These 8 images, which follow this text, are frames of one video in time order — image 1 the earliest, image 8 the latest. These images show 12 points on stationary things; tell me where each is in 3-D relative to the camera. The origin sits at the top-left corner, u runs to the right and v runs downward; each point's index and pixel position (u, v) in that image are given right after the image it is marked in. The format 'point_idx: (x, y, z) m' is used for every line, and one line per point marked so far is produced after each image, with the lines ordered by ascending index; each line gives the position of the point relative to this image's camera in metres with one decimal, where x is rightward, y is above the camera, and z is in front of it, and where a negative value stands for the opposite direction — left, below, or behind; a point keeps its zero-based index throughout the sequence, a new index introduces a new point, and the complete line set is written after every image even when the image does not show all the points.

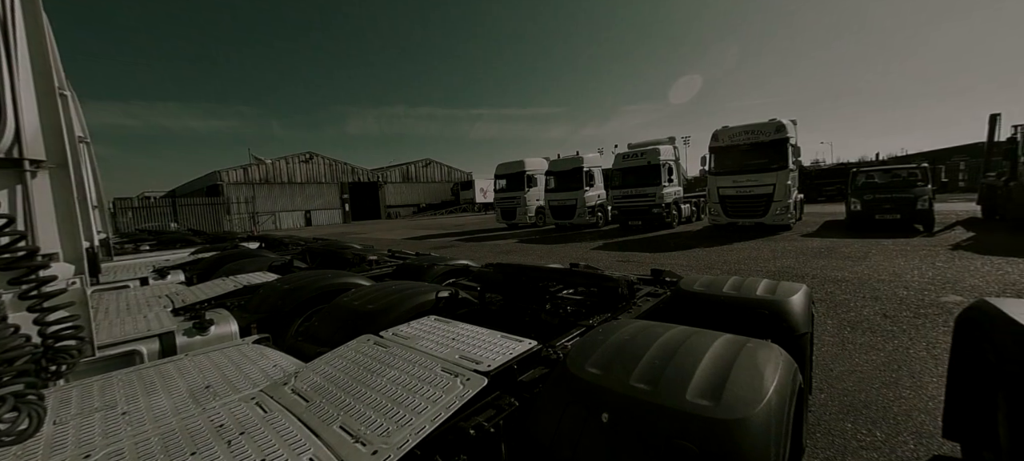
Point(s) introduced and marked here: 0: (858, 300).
0: (+4.6, -0.9, +5.0) m
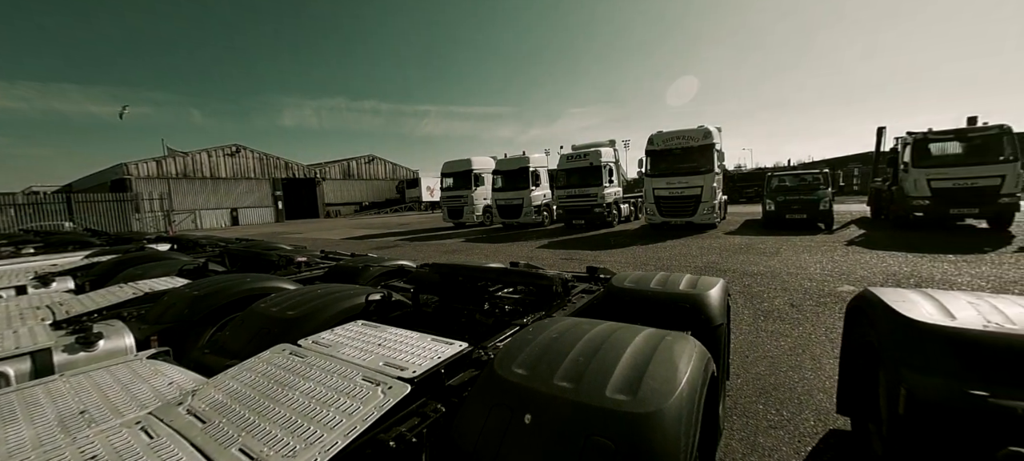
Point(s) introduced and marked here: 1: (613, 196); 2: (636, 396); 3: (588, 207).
0: (+3.8, -0.9, +5.5) m
1: (+4.3, +1.5, +16.3) m
2: (+0.4, -0.5, +1.2) m
3: (+3.1, +1.0, +15.5) m
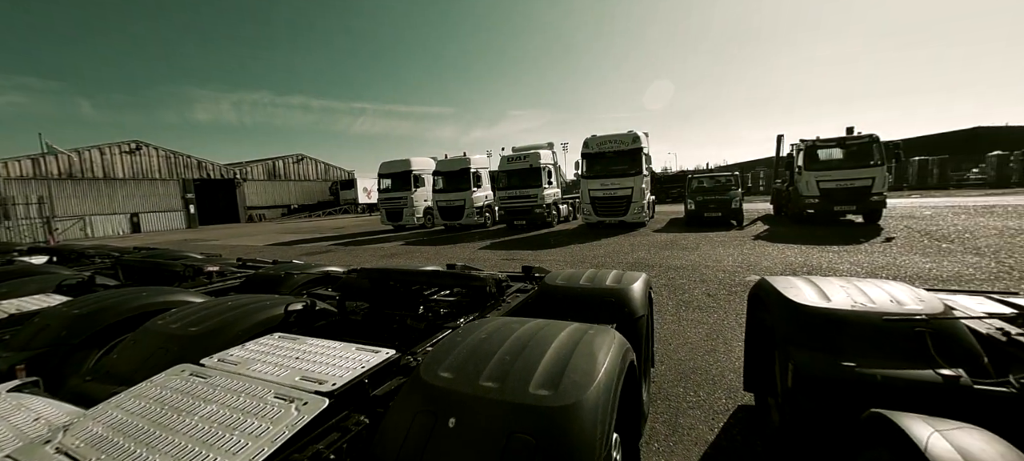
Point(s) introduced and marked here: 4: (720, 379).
0: (+2.9, -0.8, +6.0) m
1: (+1.8, +1.5, +16.8) m
2: (+0.1, -0.5, +1.2) m
3: (+0.7, +1.0, +15.8) m
4: (+1.7, -1.2, +3.1) m
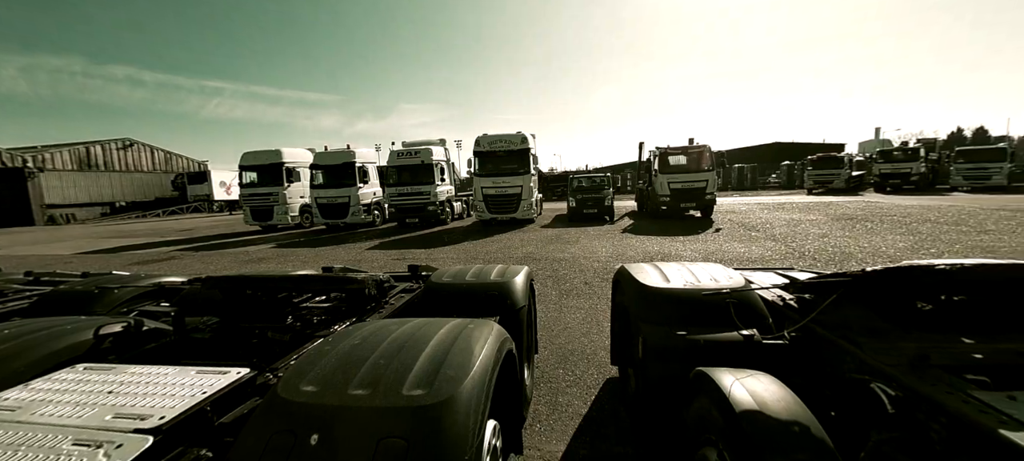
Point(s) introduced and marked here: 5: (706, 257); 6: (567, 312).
0: (+1.0, -0.8, +6.6) m
1: (-3.0, +1.6, +16.6) m
2: (-0.3, -0.5, +1.2) m
3: (-3.7, +1.0, +15.3) m
4: (+0.7, -1.2, +3.5) m
5: (+4.0, -0.6, +7.6) m
6: (+0.7, -1.0, +4.6) m
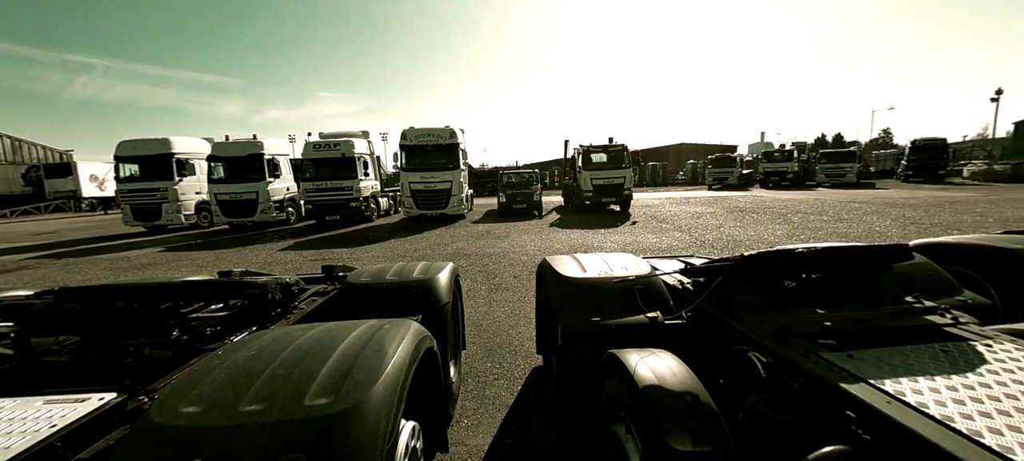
0: (-0.2, -0.7, +6.7) m
1: (-6.0, +1.7, +15.8) m
2: (-0.5, -0.5, +1.1) m
3: (-6.5, +1.1, +14.4) m
4: (+0.1, -1.1, +3.5) m
5: (+2.5, -0.4, +8.2) m
6: (-0.2, -1.0, +4.7) m
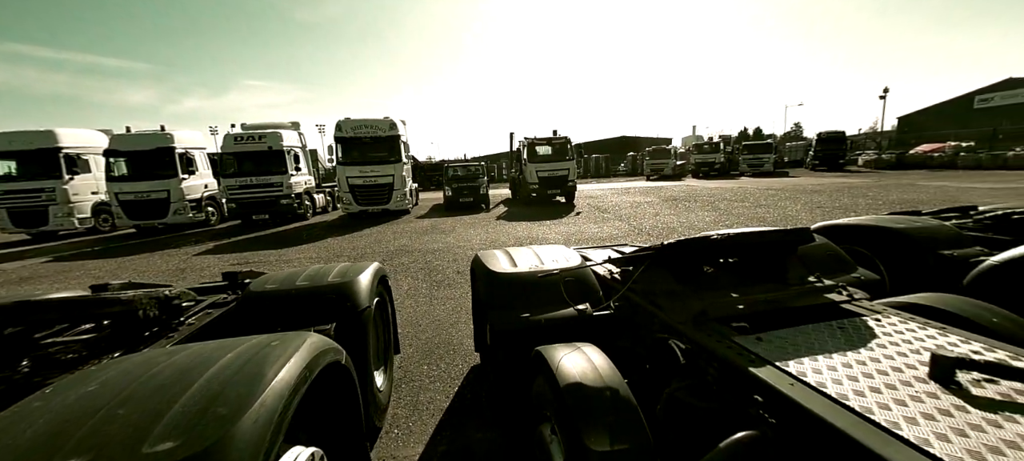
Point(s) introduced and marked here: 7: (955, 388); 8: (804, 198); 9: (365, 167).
0: (-1.2, -0.6, +6.5) m
1: (-8.2, +1.8, +14.7) m
2: (-0.8, -0.5, +0.9) m
3: (-8.5, +1.1, +13.3) m
4: (-0.5, -1.1, +3.4) m
5: (+1.2, -0.2, +8.4) m
6: (-0.9, -0.9, +4.5) m
7: (+1.3, -0.5, +1.1) m
8: (+11.2, +1.2, +14.4) m
9: (-5.1, +2.2, +13.0) m
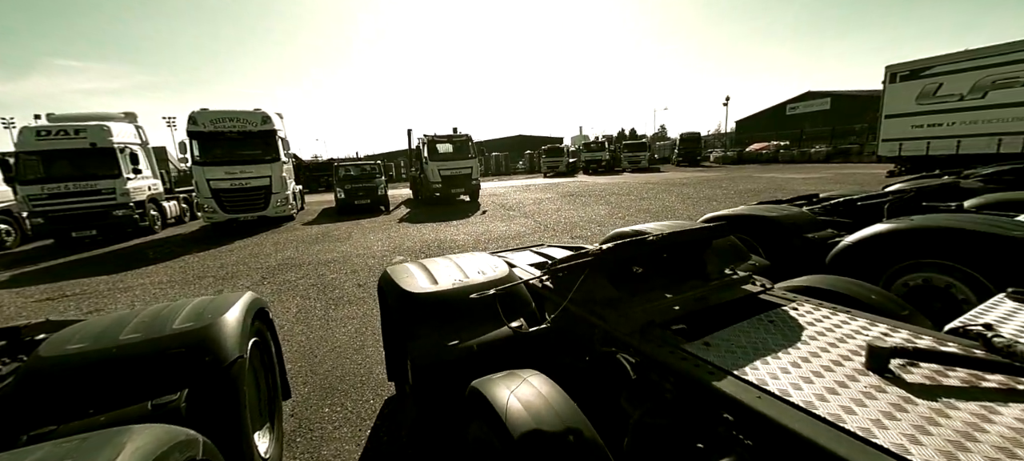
0: (-2.6, -0.7, +5.7) m
1: (-11.6, +1.2, +11.8) m
2: (-0.8, -0.6, +0.4) m
3: (-11.5, +0.6, +10.4) m
4: (-1.1, -1.2, +2.9) m
5: (-0.8, -0.2, +8.1) m
6: (-1.8, -1.0, +3.9) m
7: (+1.1, -0.4, +1.1) m
8: (+7.2, +1.8, +16.5) m
9: (-8.2, +1.9, +11.0) m
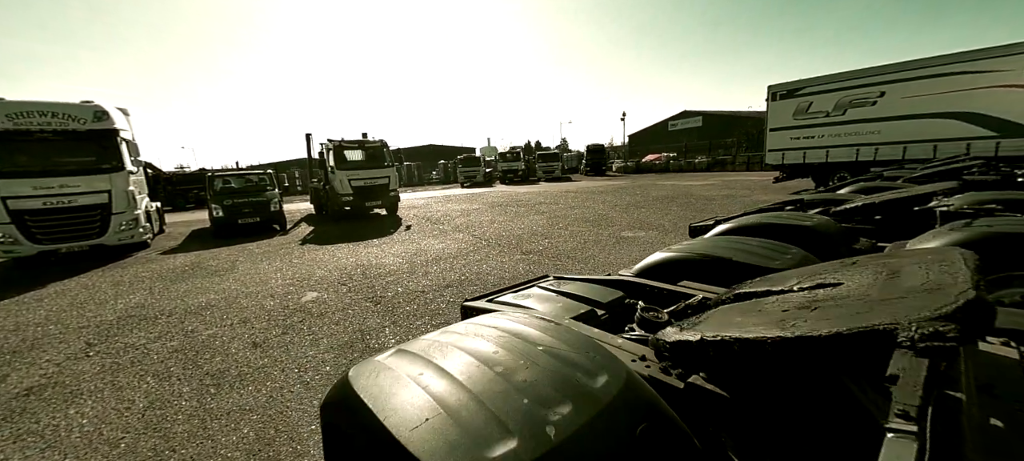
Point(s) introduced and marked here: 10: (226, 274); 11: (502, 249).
0: (-3.1, -1.1, +4.0) m
1: (-13.3, +0.3, +7.9) m
2: (-0.1, -0.7, -0.7) m
3: (-12.8, -0.3, +6.5) m
4: (-1.0, -1.4, +1.6) m
5: (-1.8, -0.6, +6.8) m
6: (-1.9, -1.3, +2.4) m
7: (+1.7, -0.5, +0.4) m
8: (+3.9, +1.4, +16.8) m
9: (-9.9, +1.1, +7.9) m
10: (-5.1, -0.8, +6.6) m
11: (-0.2, -0.4, +7.4) m
